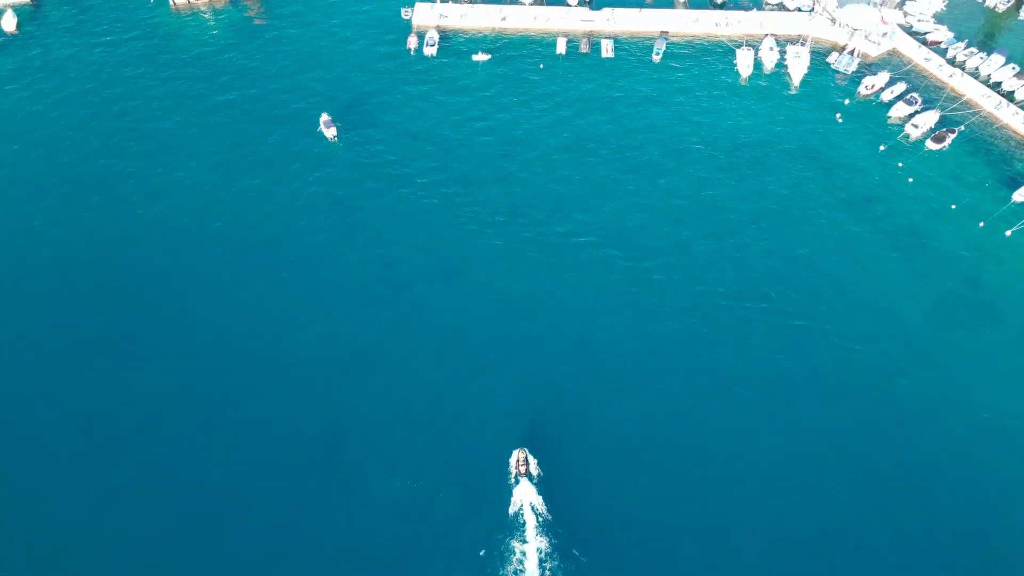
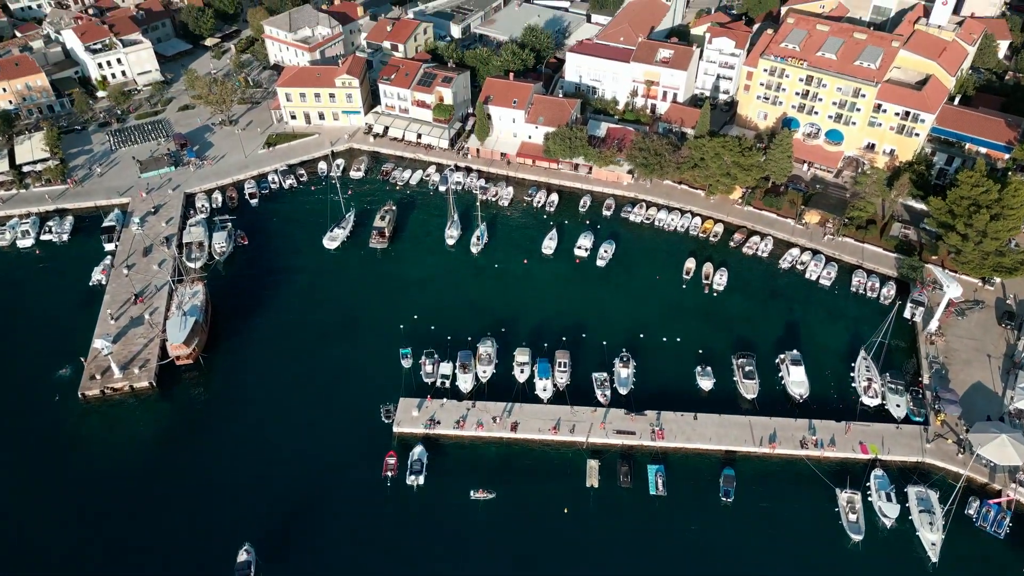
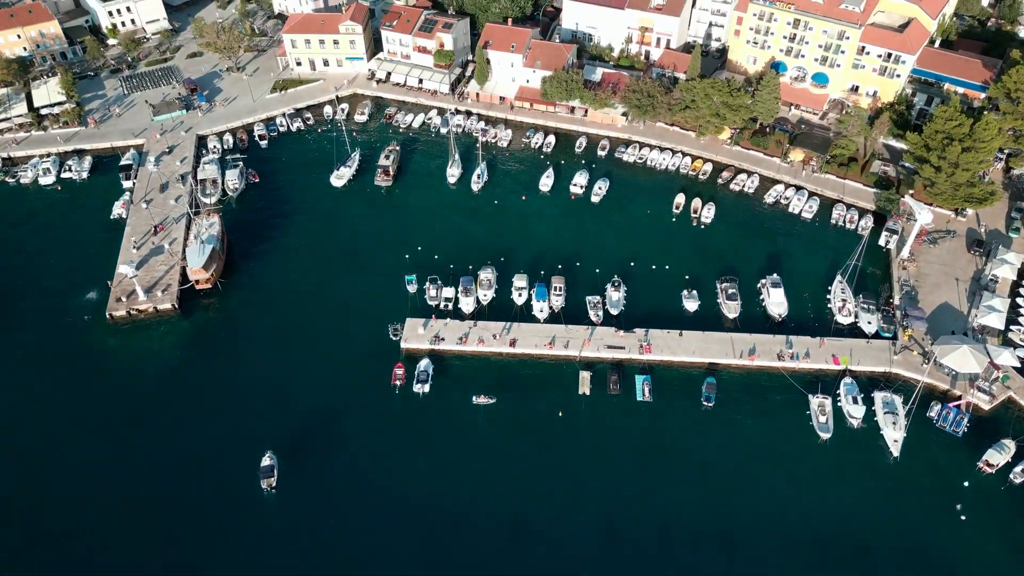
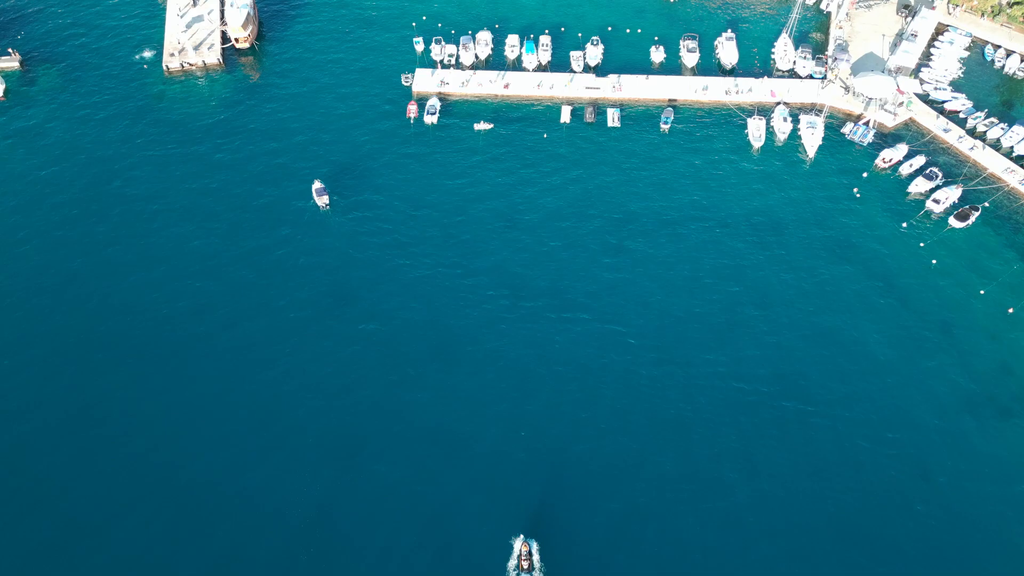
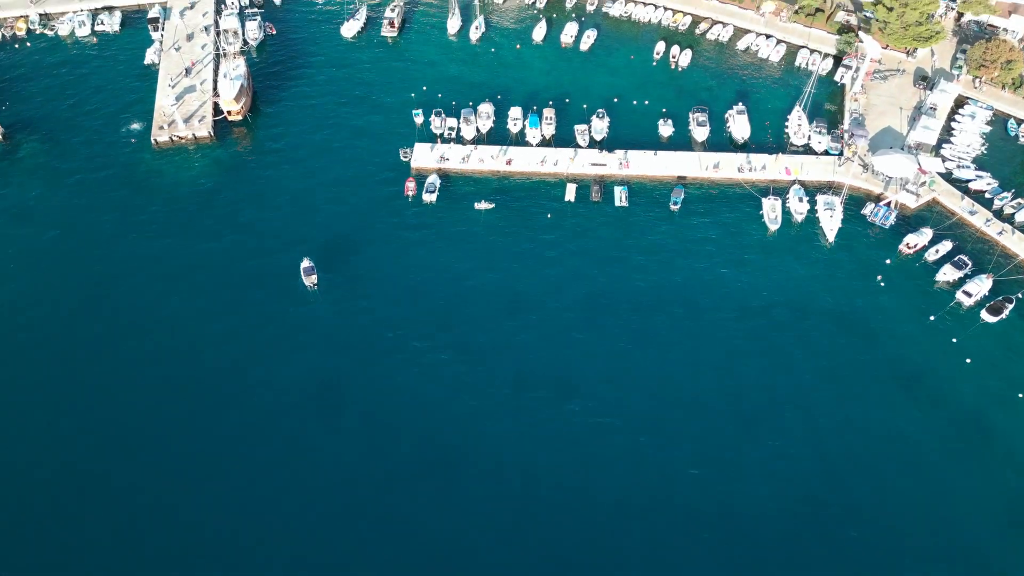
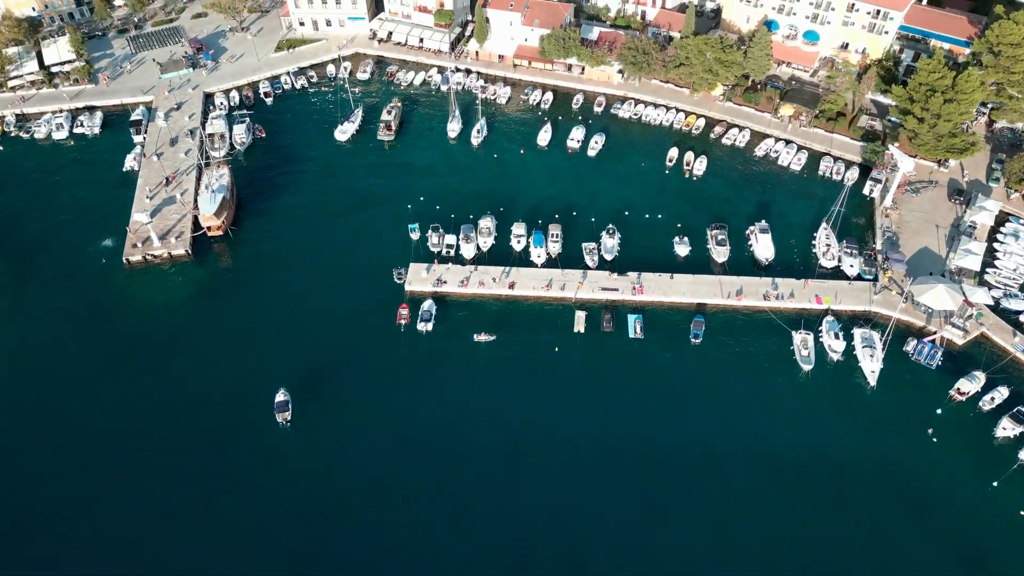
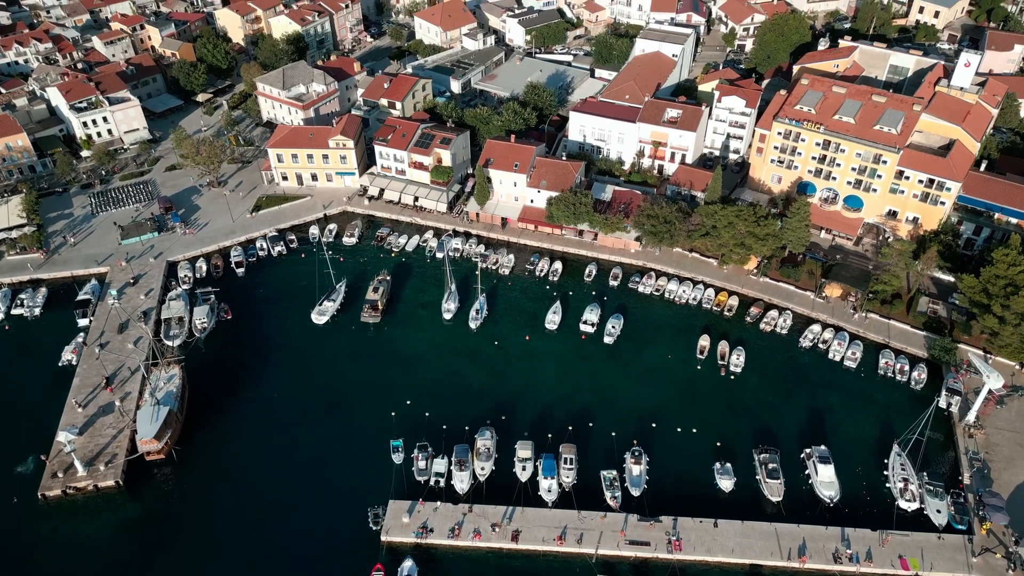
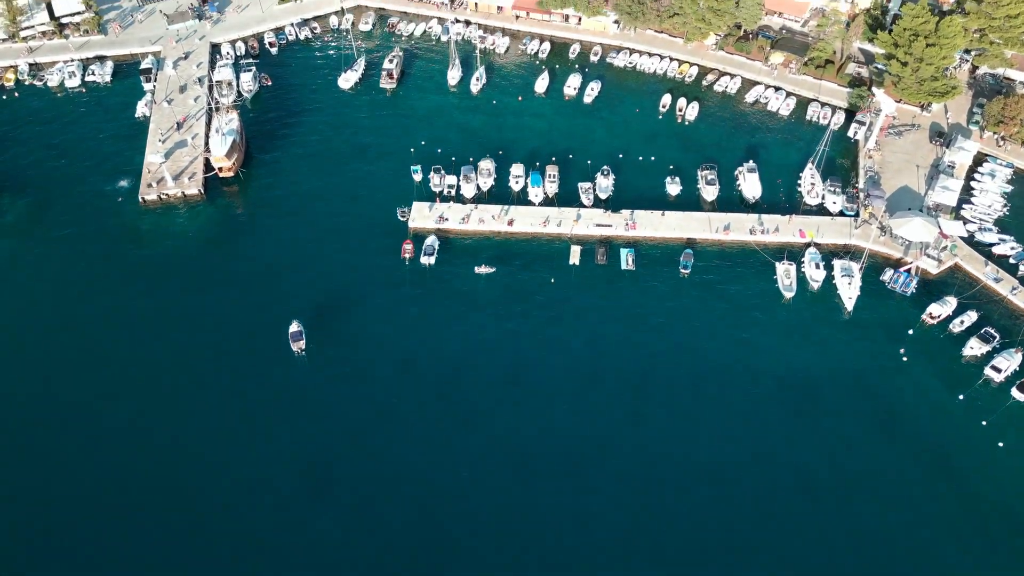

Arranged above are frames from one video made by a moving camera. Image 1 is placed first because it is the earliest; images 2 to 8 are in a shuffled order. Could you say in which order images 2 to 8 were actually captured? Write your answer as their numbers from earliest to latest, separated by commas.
4, 5, 8, 6, 3, 2, 7
